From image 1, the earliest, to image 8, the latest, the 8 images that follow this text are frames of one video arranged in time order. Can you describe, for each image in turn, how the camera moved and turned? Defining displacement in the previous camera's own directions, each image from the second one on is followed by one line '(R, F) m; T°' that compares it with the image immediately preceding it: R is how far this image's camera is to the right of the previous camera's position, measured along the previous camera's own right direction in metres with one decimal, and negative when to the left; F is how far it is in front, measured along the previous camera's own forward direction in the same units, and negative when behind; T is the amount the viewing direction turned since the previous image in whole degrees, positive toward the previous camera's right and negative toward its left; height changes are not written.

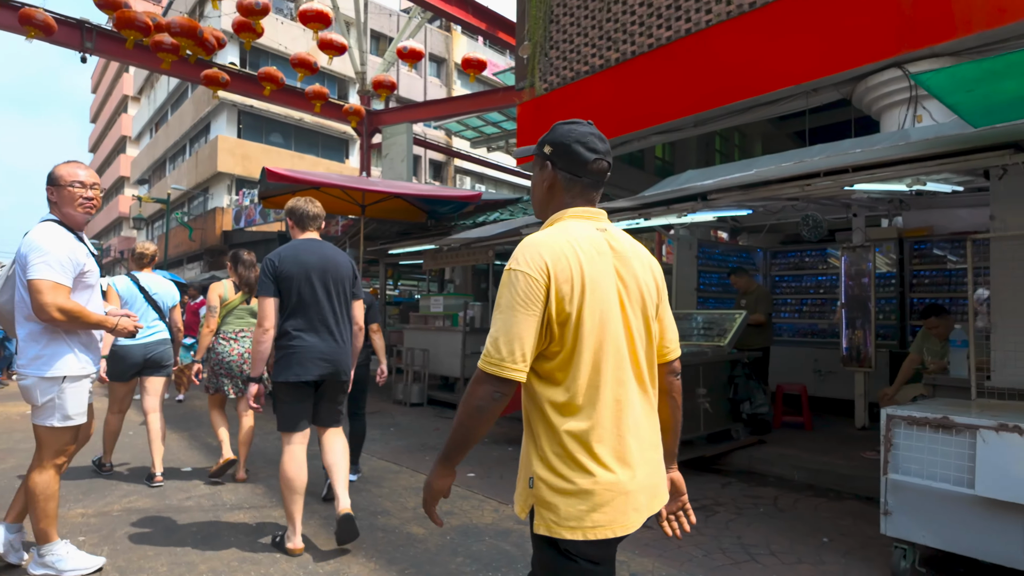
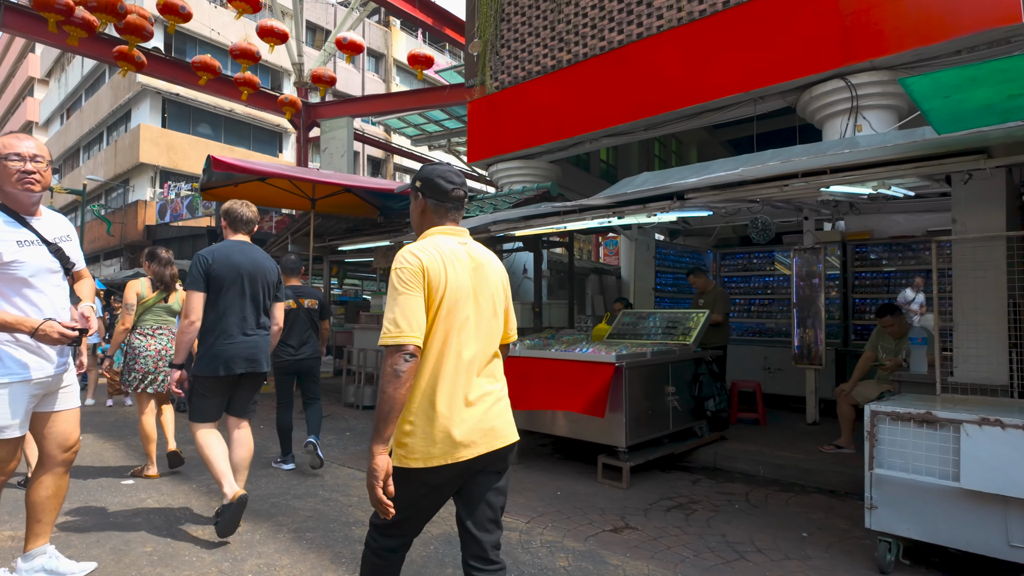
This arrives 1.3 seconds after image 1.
(-0.3, +0.2) m; +6°
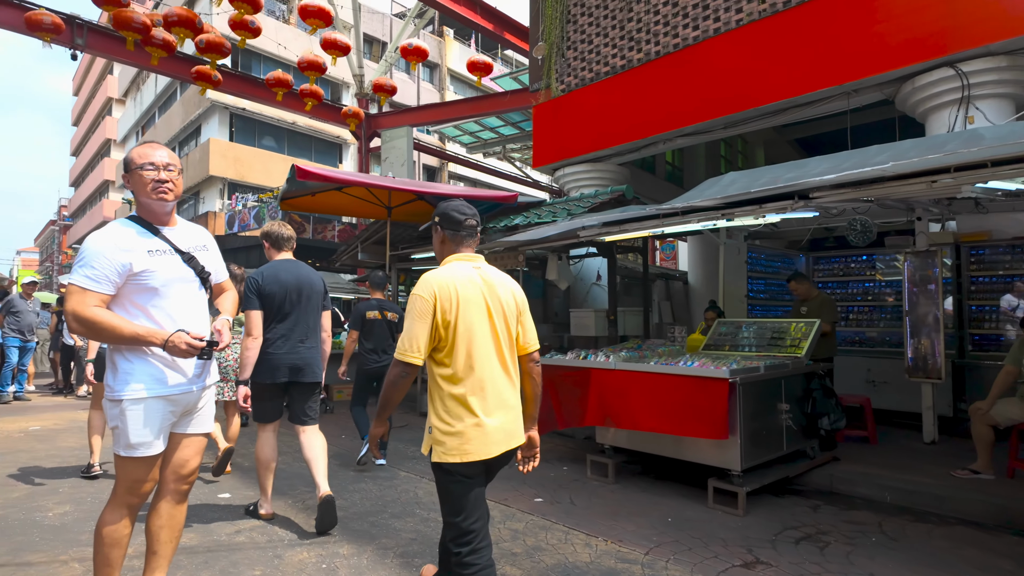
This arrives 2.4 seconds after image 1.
(-0.4, +0.2) m; -5°
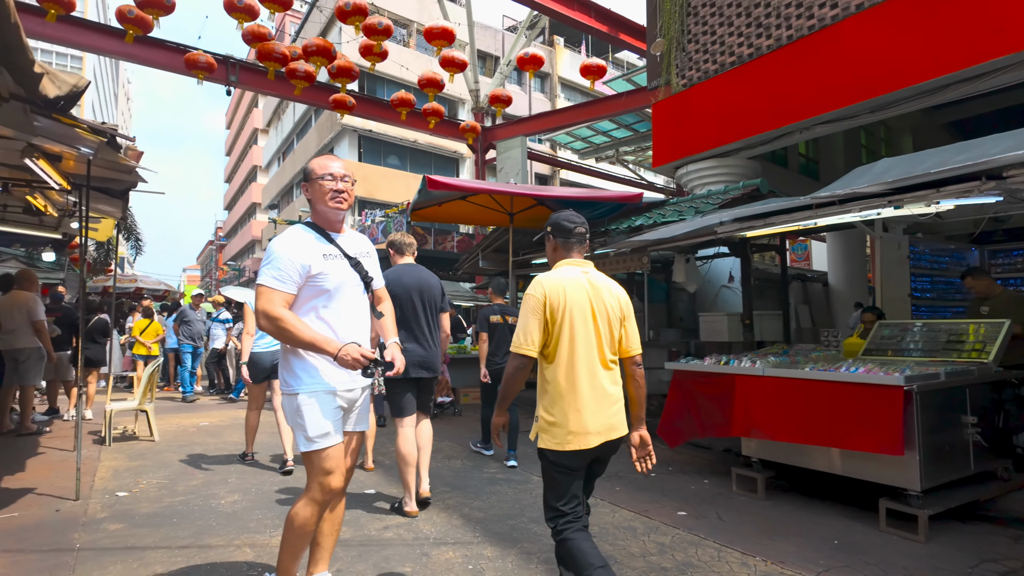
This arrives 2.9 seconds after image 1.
(-0.2, +0.1) m; -11°
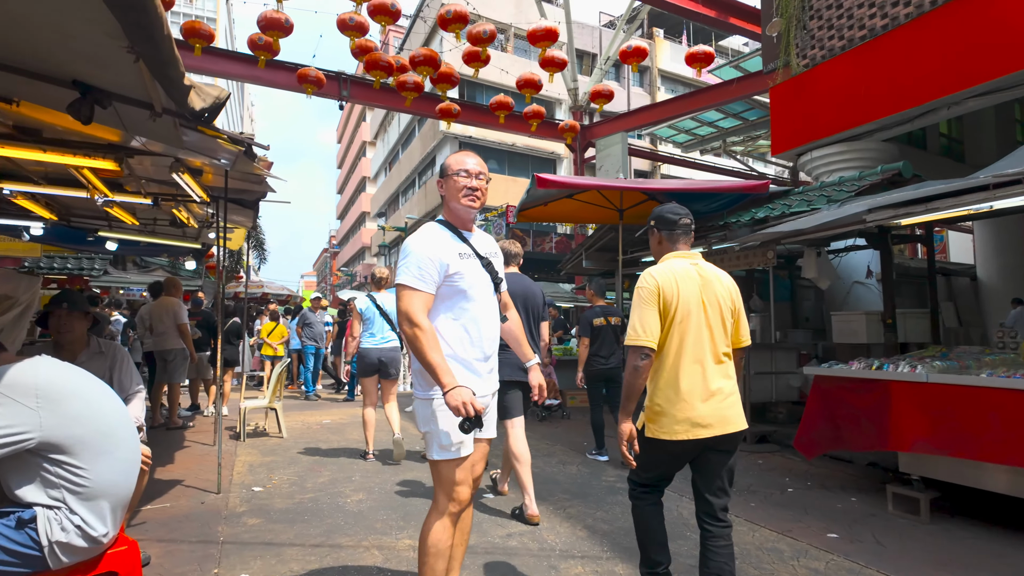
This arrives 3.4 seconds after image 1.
(-0.2, +0.2) m; -9°
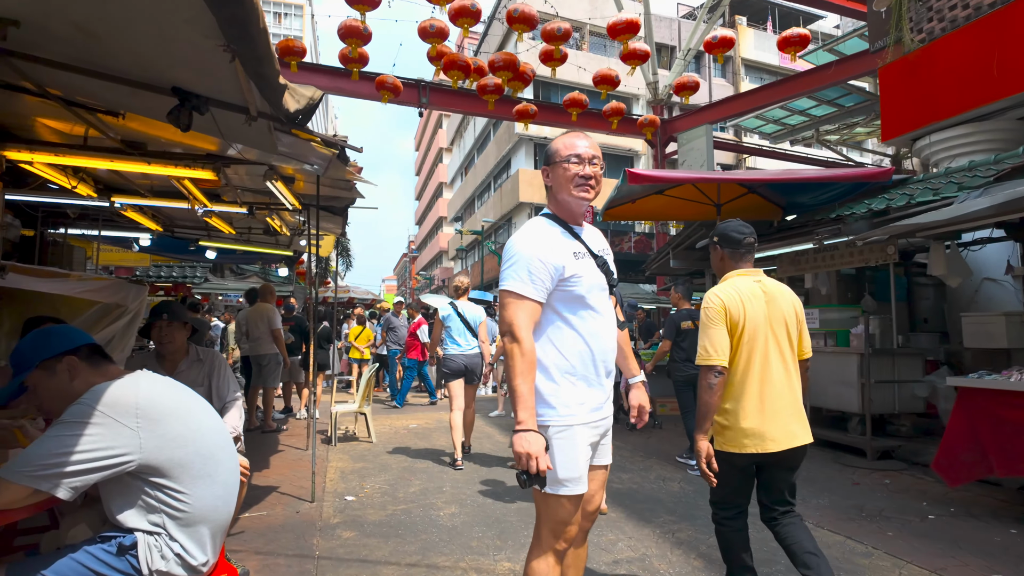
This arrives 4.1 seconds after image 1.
(-0.2, +0.3) m; -7°
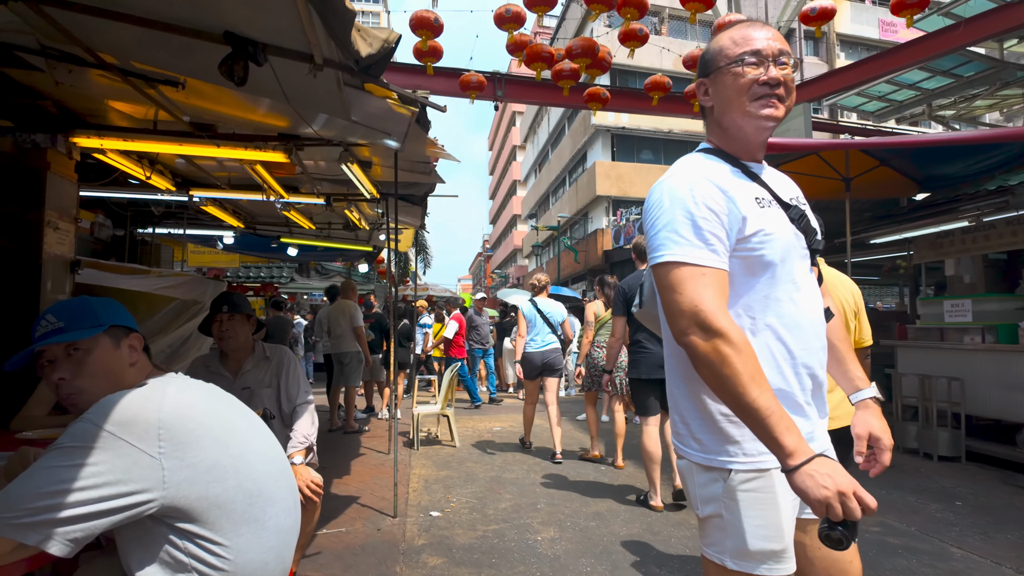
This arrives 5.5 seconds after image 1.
(-0.2, +0.6) m; -7°
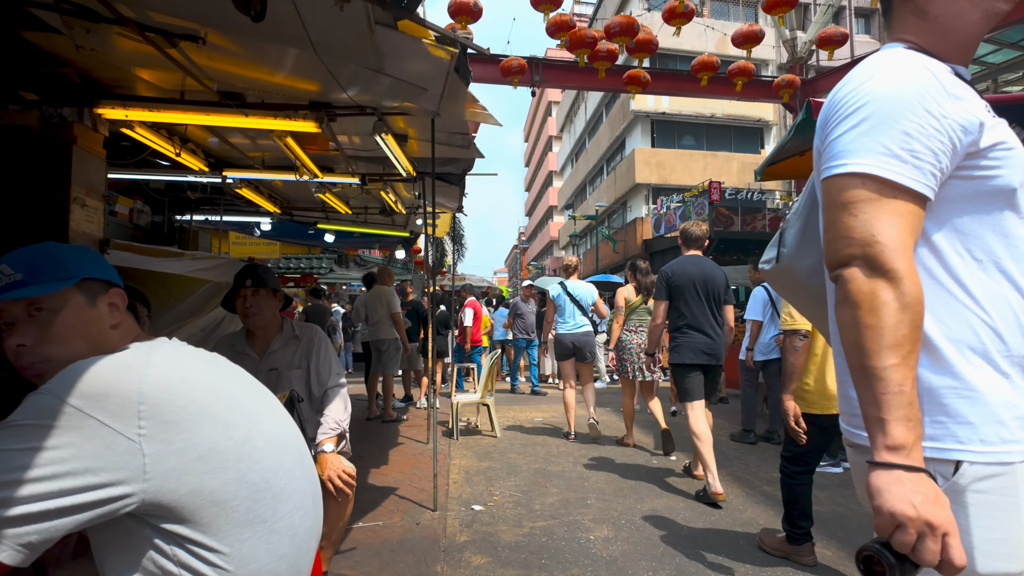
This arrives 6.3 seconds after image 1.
(-0.1, +0.3) m; -3°
